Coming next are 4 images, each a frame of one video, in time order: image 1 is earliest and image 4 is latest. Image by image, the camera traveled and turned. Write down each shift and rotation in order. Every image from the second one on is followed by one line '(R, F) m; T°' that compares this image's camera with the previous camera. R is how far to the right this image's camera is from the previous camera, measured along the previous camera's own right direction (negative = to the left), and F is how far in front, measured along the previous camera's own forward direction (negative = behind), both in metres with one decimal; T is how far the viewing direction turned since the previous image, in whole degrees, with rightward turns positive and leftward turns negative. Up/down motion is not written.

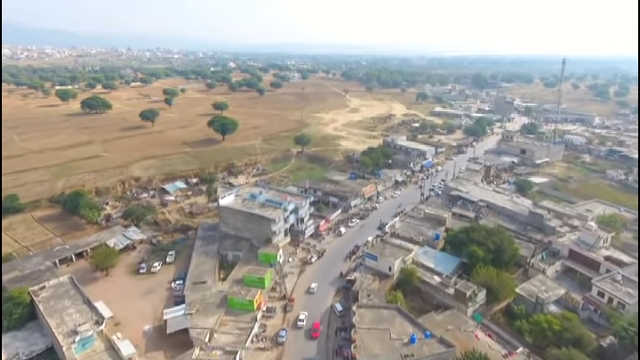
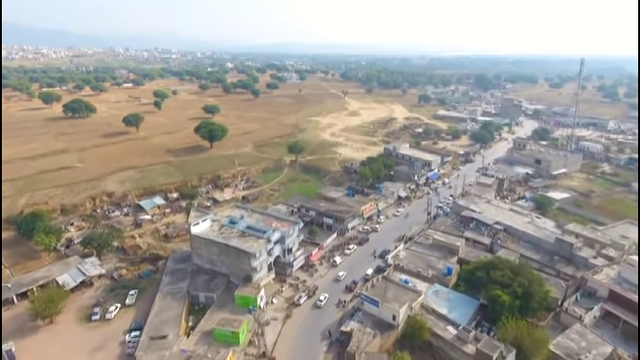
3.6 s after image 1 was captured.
(+0.5, +3.8) m; 0°
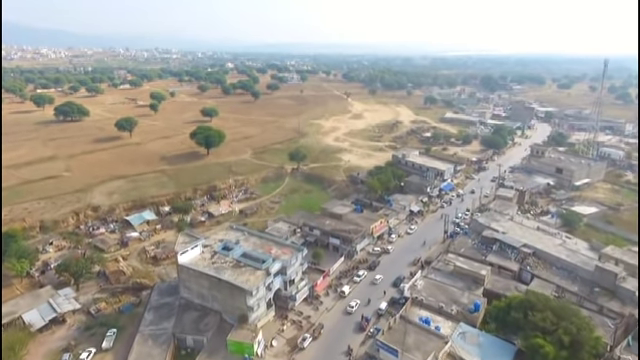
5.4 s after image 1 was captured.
(-0.2, +2.8) m; 0°
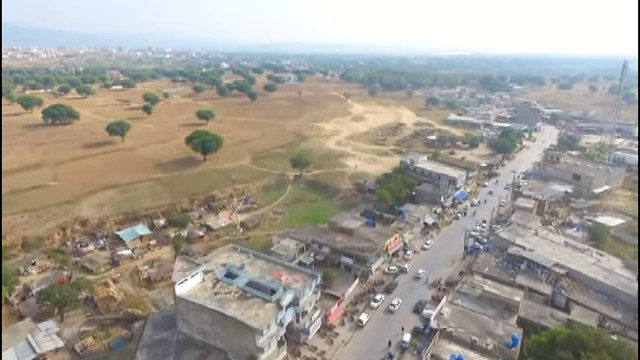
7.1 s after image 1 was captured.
(-0.8, +2.1) m; +1°
